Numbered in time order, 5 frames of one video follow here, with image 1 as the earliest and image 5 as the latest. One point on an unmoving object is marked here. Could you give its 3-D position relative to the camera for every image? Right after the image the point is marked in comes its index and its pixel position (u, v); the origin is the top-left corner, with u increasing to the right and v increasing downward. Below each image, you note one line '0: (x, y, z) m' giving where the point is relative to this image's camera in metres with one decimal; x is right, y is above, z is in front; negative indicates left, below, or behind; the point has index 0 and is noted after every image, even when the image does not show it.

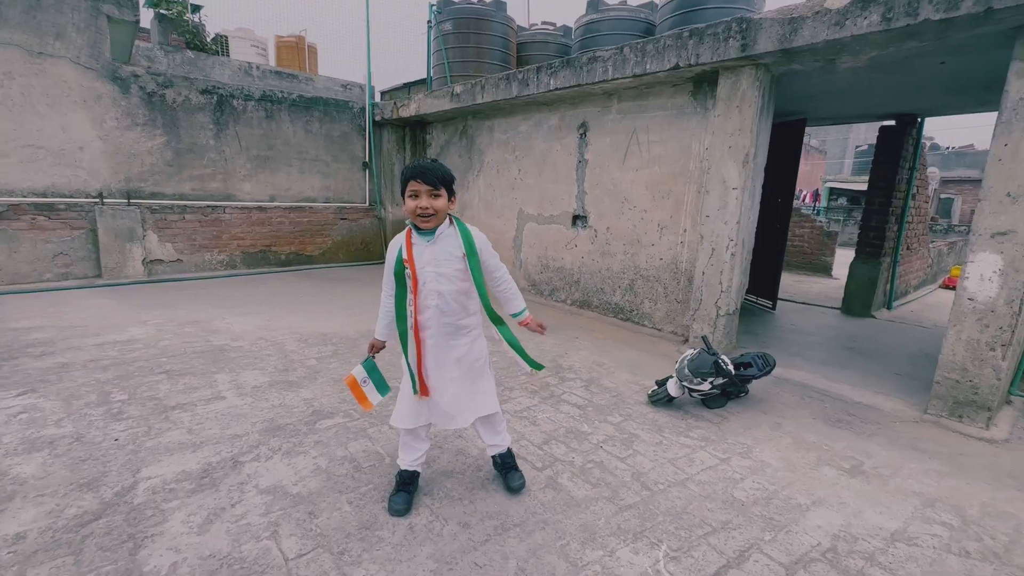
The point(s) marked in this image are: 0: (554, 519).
0: (+0.2, -0.9, +1.8) m
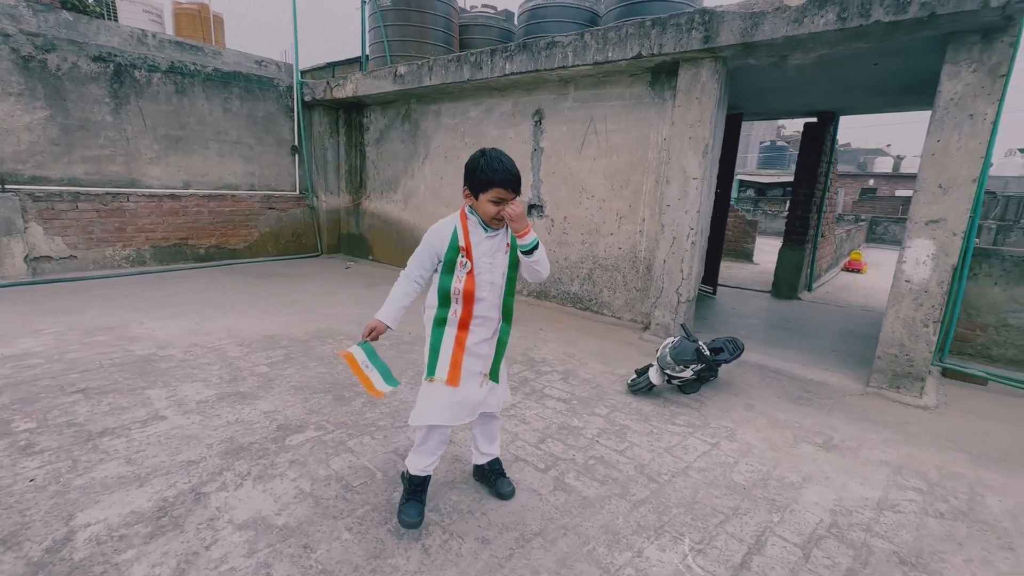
0: (+0.2, -0.9, +1.7) m
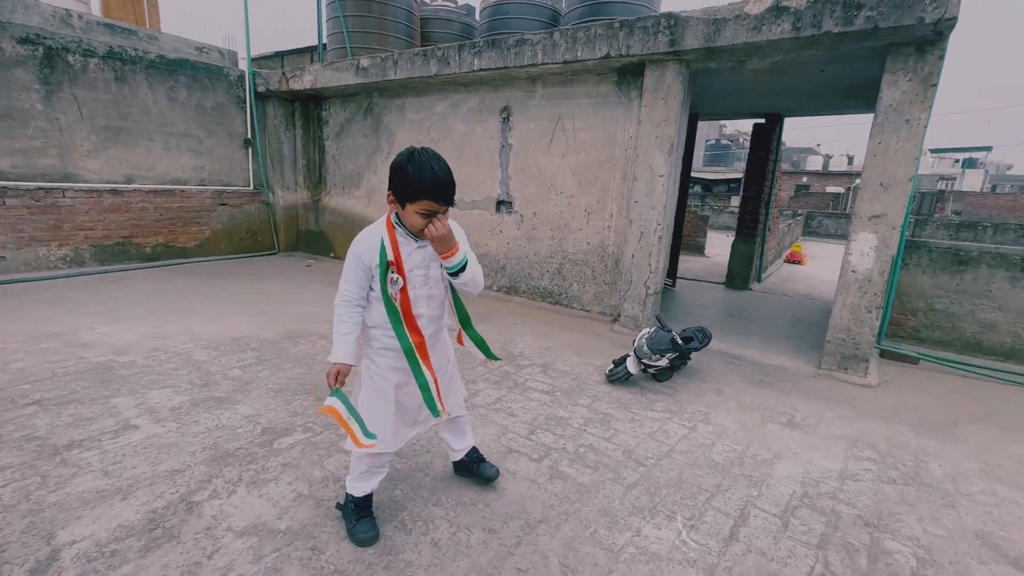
0: (+0.2, -0.9, +1.8) m
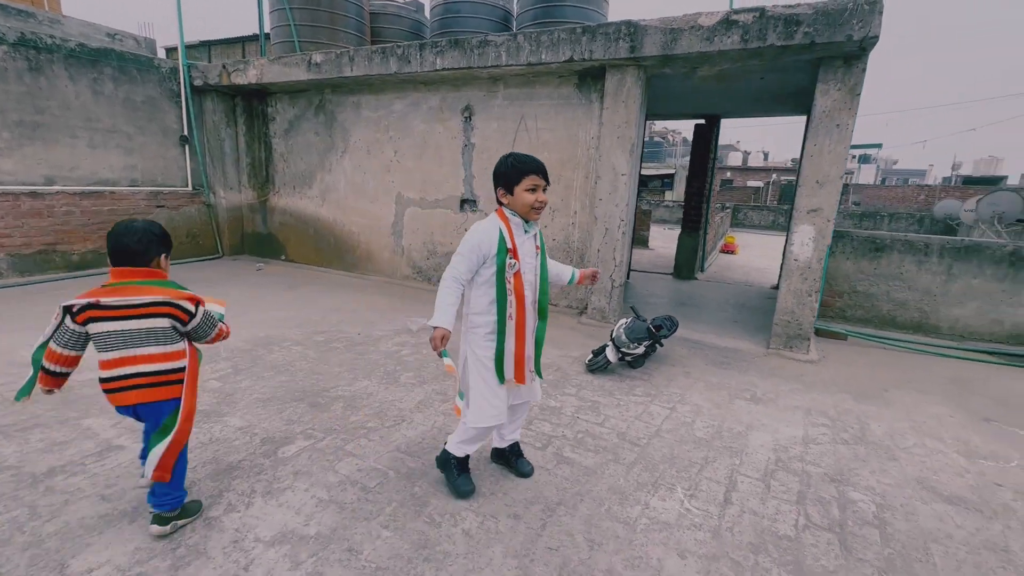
0: (+0.3, -0.8, +1.9) m
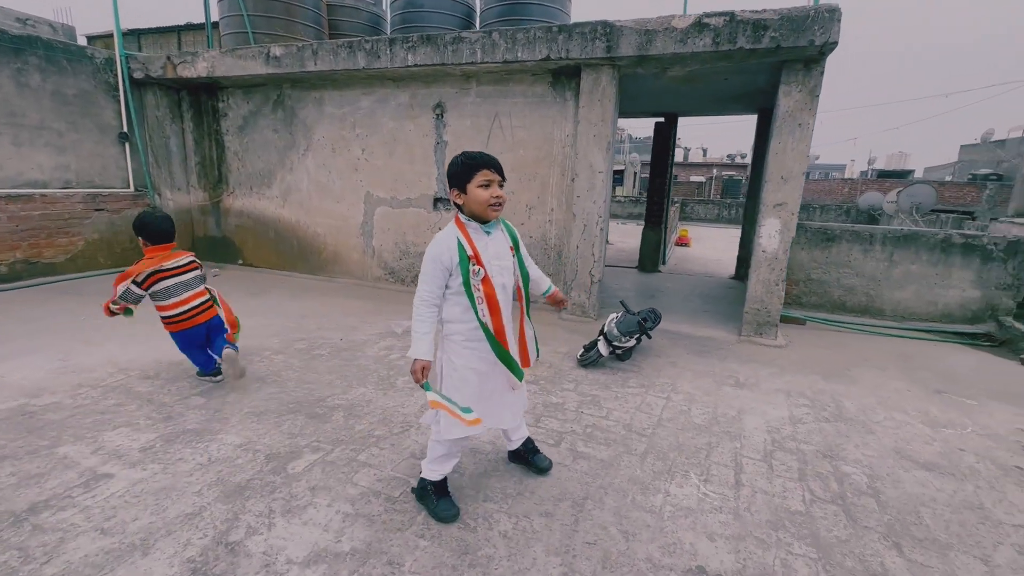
0: (+0.4, -0.8, +2.0) m
